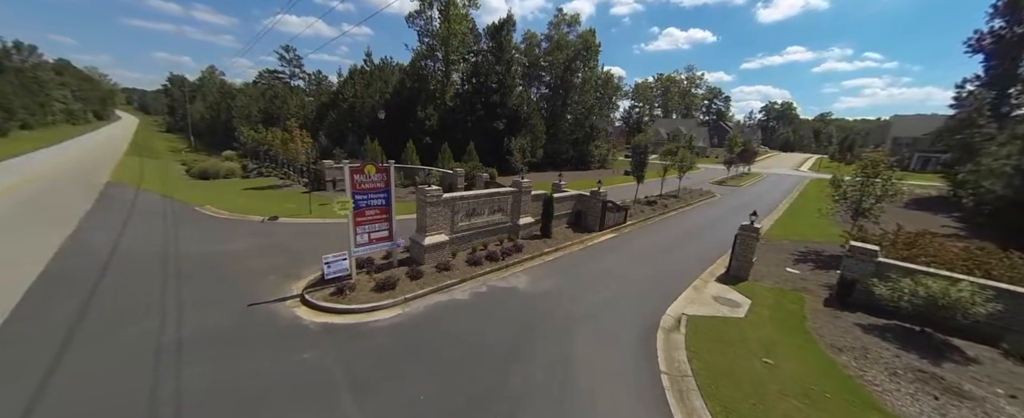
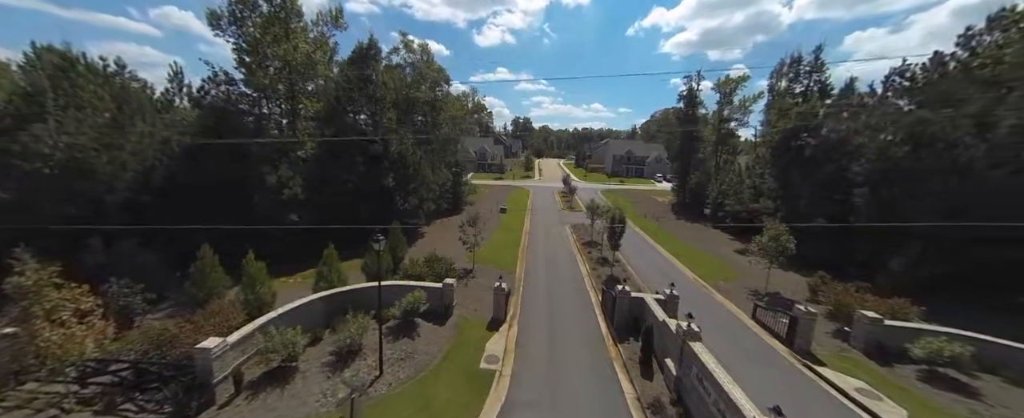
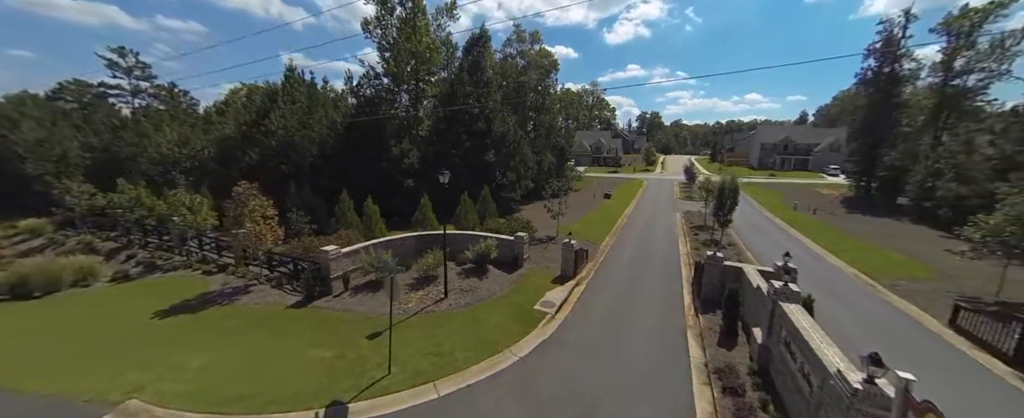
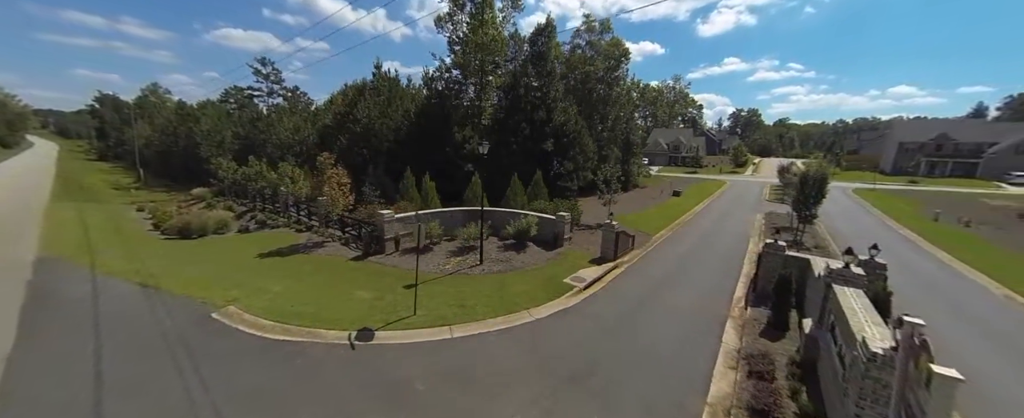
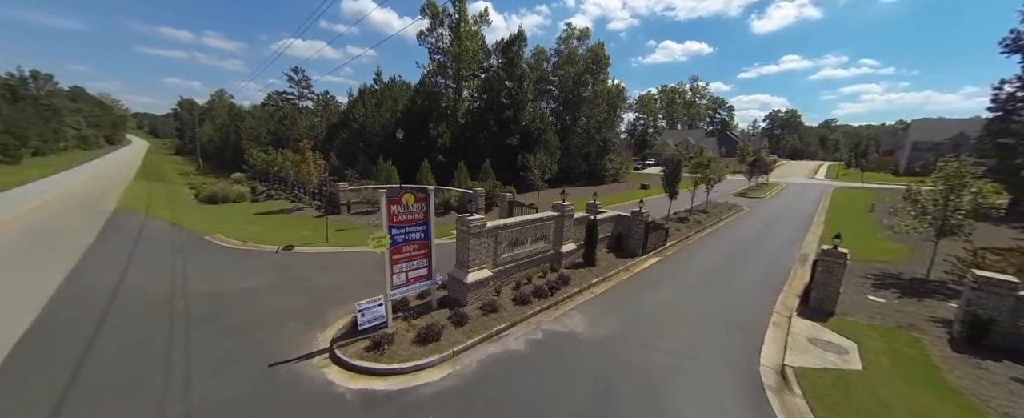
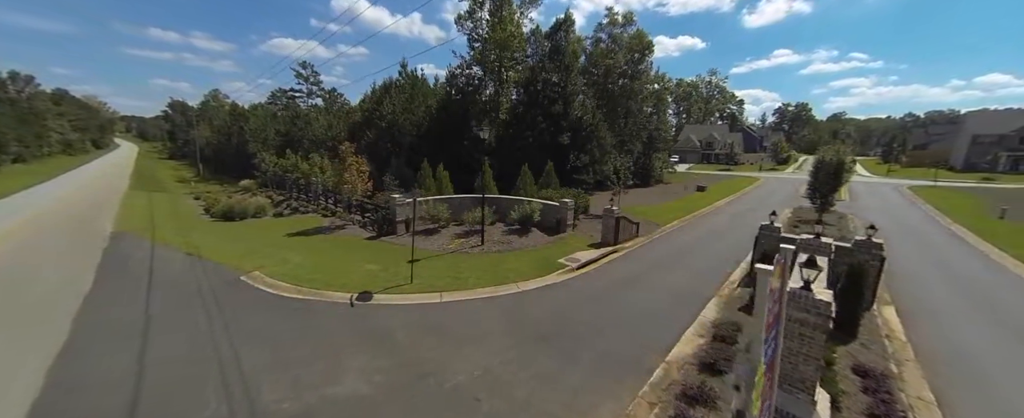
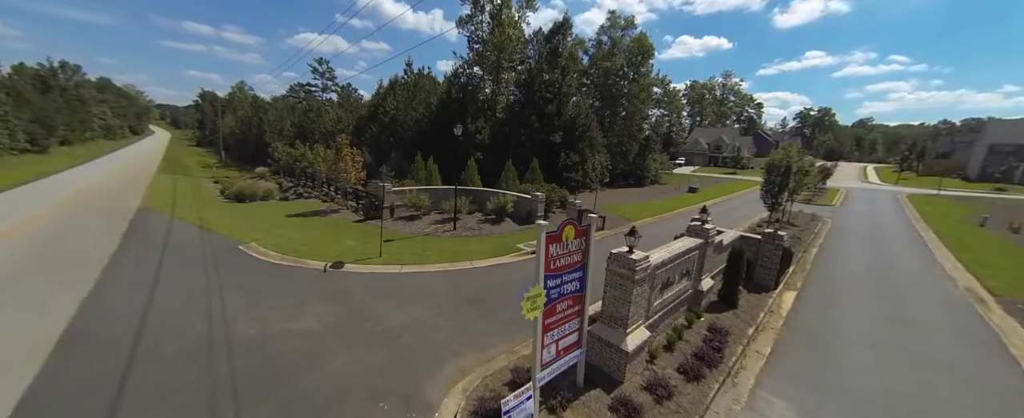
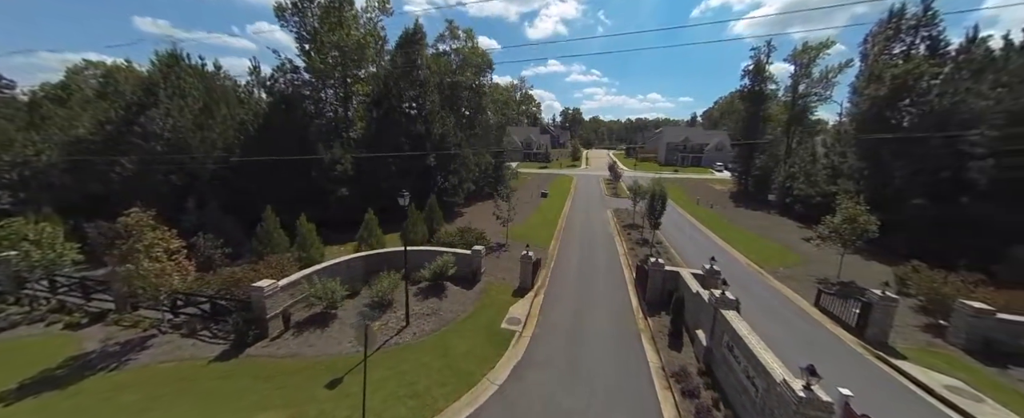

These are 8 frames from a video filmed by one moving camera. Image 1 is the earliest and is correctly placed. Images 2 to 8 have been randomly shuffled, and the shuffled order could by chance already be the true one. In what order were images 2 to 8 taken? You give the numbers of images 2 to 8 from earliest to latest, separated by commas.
5, 7, 6, 4, 3, 8, 2
